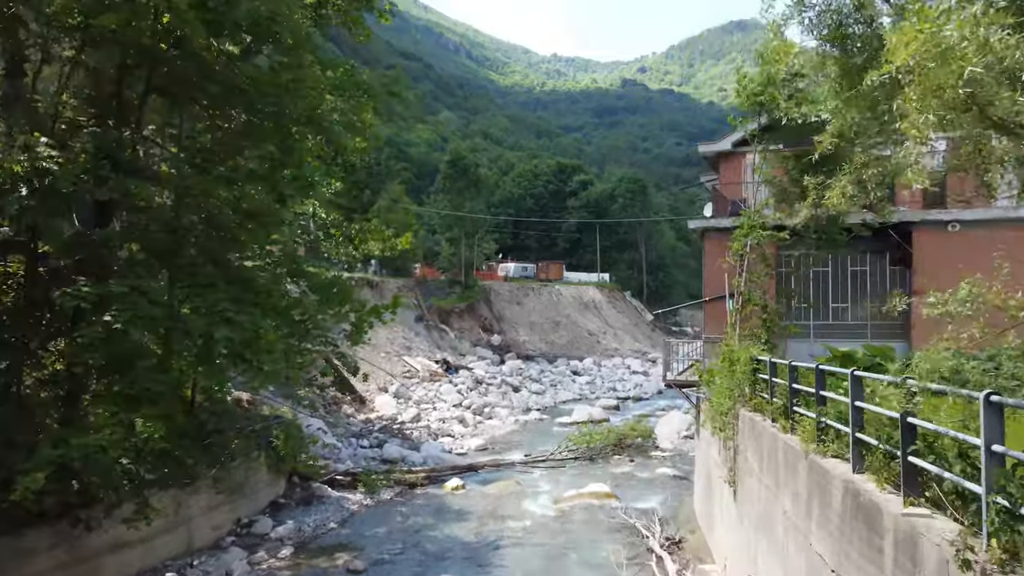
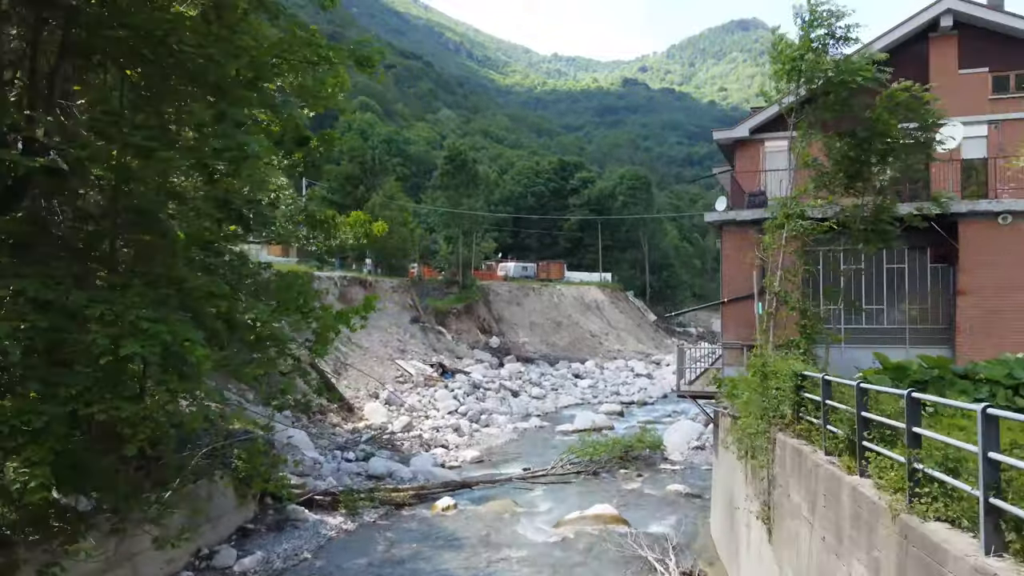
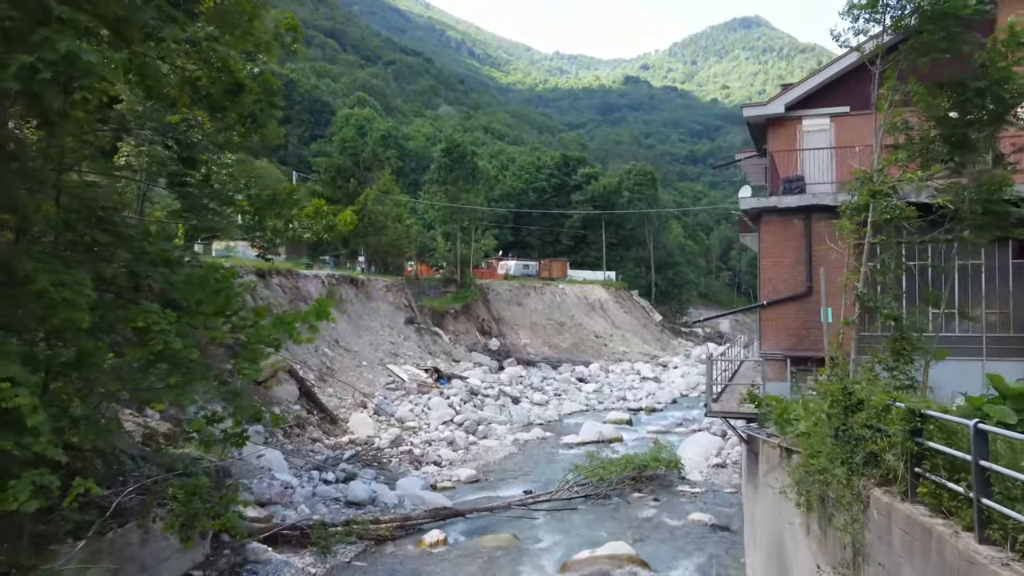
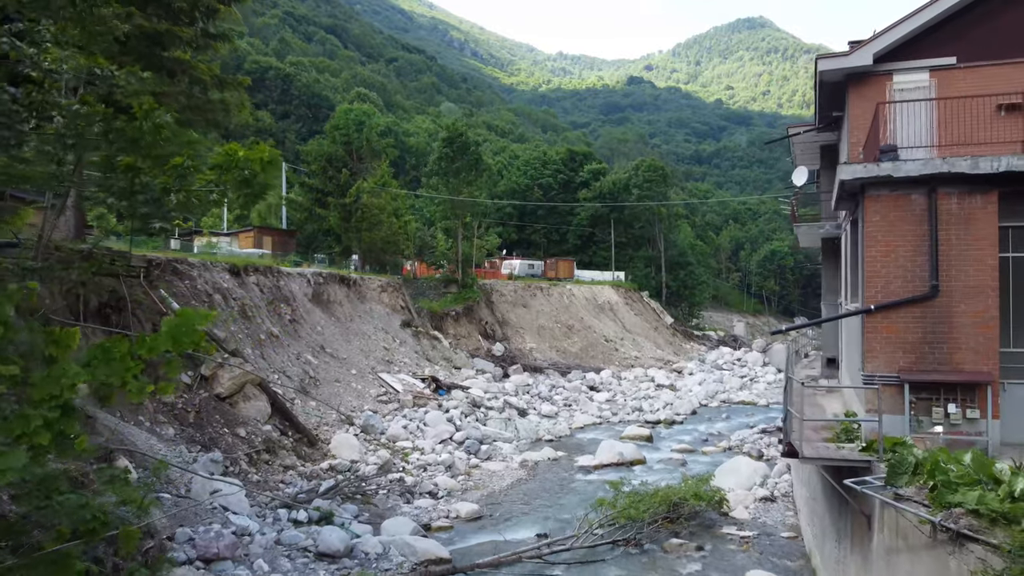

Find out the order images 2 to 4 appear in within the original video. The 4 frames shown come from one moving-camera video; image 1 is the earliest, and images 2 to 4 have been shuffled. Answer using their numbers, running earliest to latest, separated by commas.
2, 3, 4
